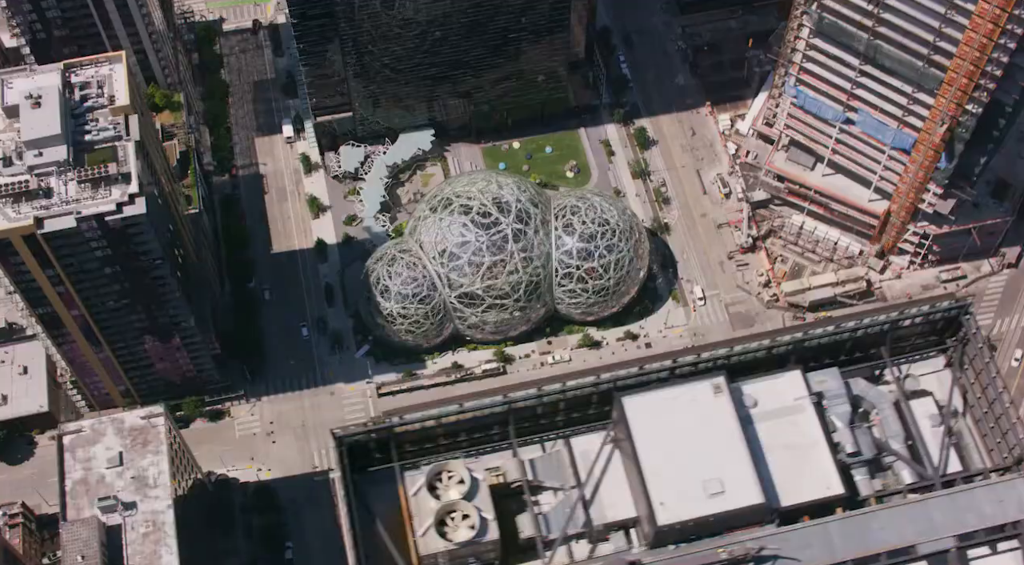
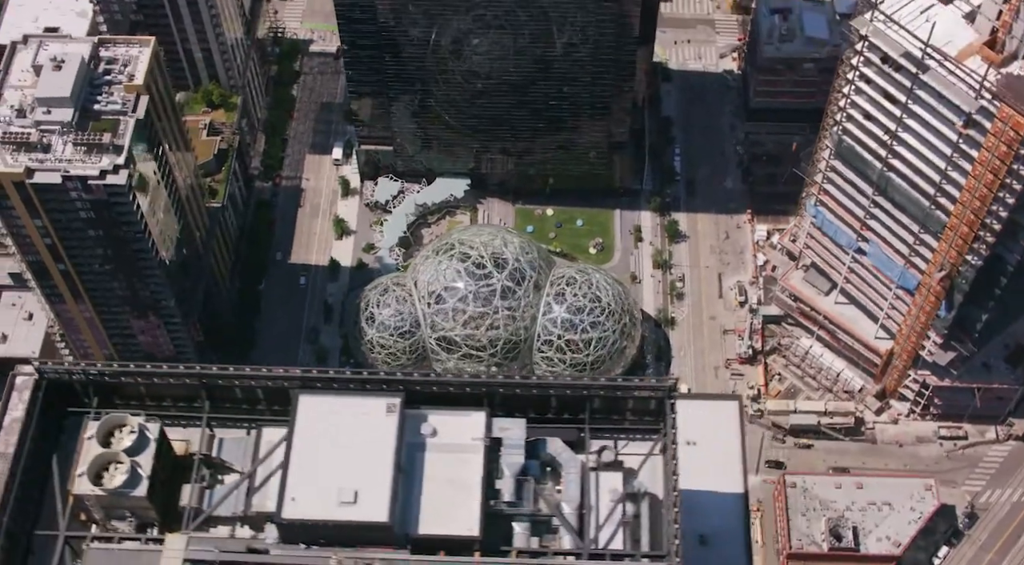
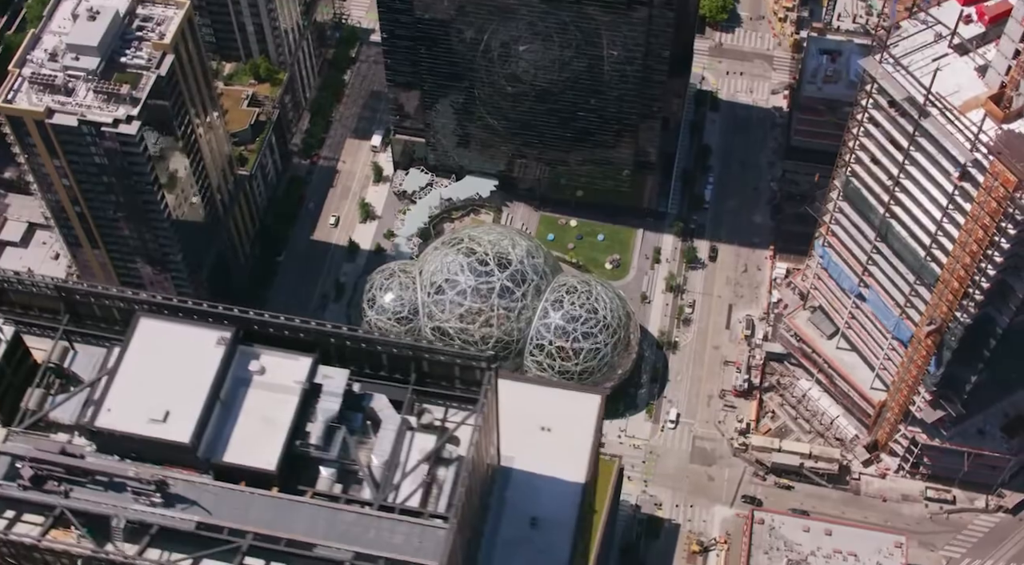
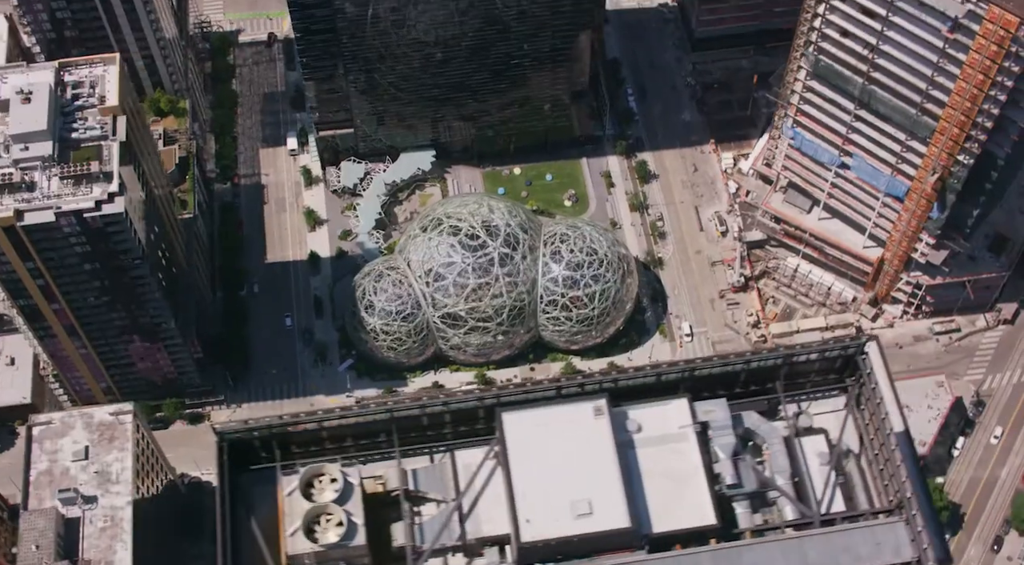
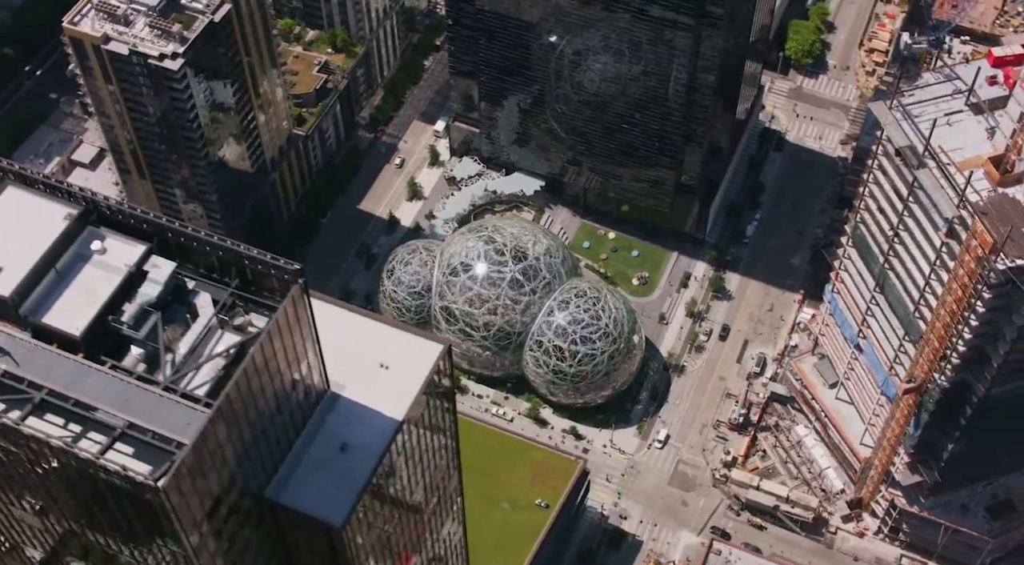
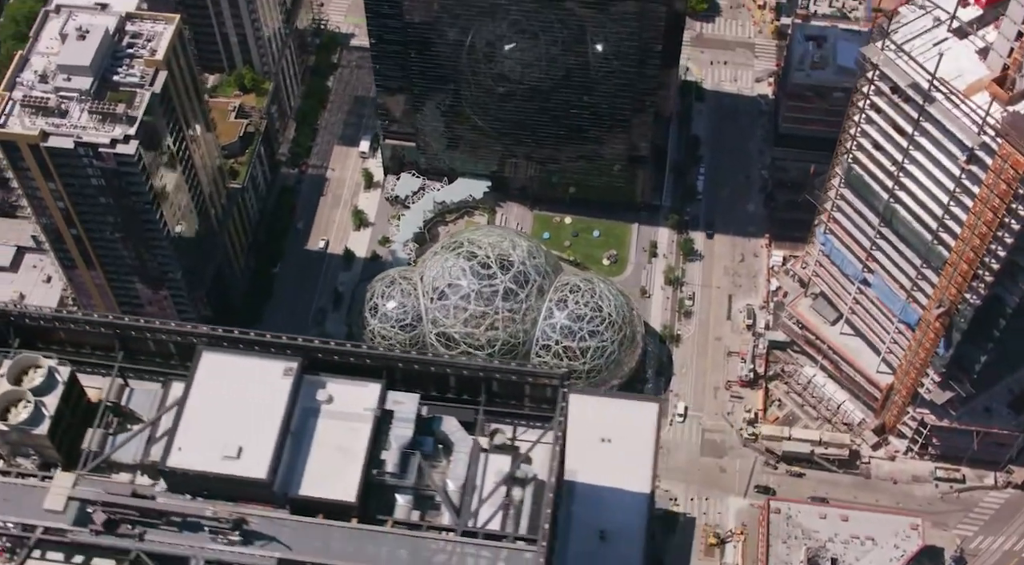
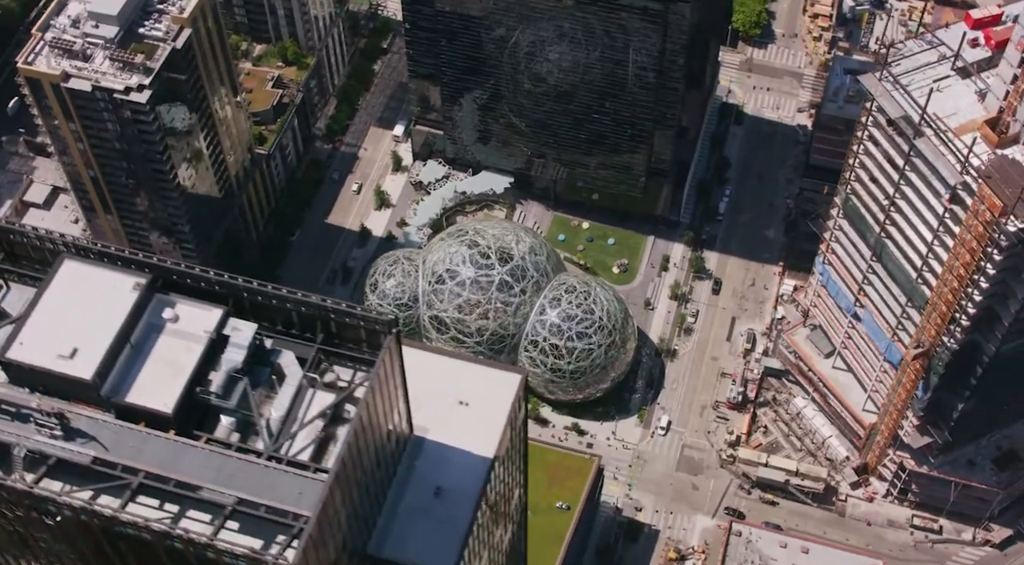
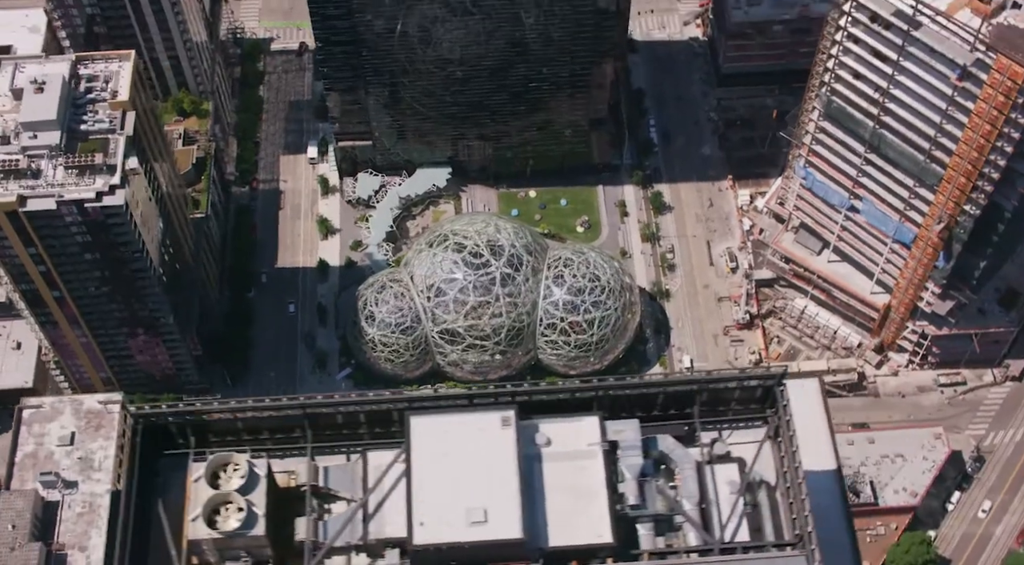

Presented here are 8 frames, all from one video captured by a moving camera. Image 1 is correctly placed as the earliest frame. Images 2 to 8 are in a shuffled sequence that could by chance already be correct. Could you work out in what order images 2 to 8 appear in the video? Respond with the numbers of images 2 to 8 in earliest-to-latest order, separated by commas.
4, 8, 2, 6, 3, 7, 5
